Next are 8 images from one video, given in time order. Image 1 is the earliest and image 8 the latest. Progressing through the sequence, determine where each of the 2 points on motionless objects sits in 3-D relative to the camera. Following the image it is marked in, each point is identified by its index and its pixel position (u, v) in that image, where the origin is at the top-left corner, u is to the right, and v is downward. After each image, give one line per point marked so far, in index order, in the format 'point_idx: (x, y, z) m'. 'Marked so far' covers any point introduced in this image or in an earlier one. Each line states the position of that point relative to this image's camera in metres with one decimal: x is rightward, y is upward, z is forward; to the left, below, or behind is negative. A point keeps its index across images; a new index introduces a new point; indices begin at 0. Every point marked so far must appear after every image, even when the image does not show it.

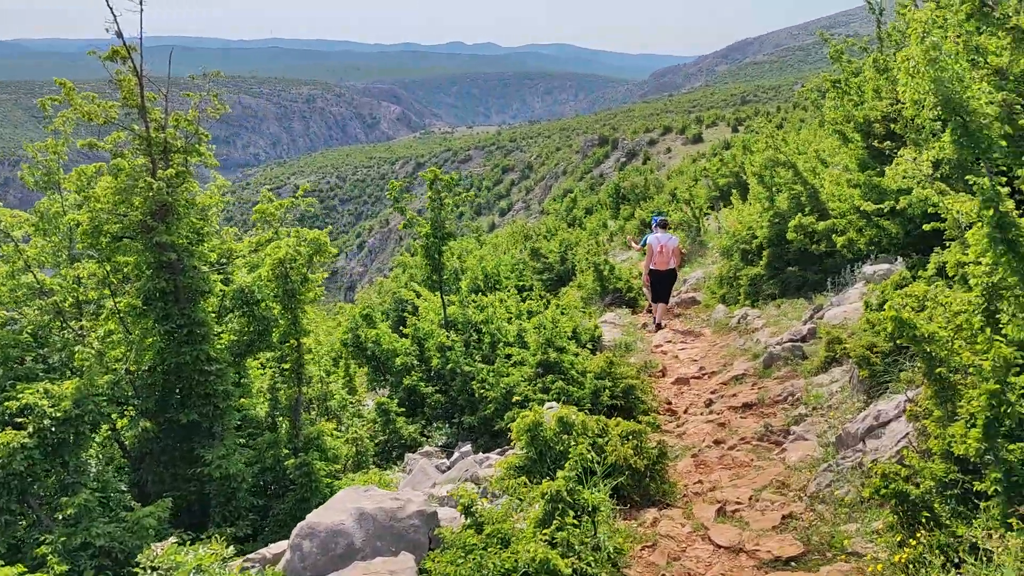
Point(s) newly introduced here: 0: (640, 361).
0: (+1.6, -0.9, +11.4) m
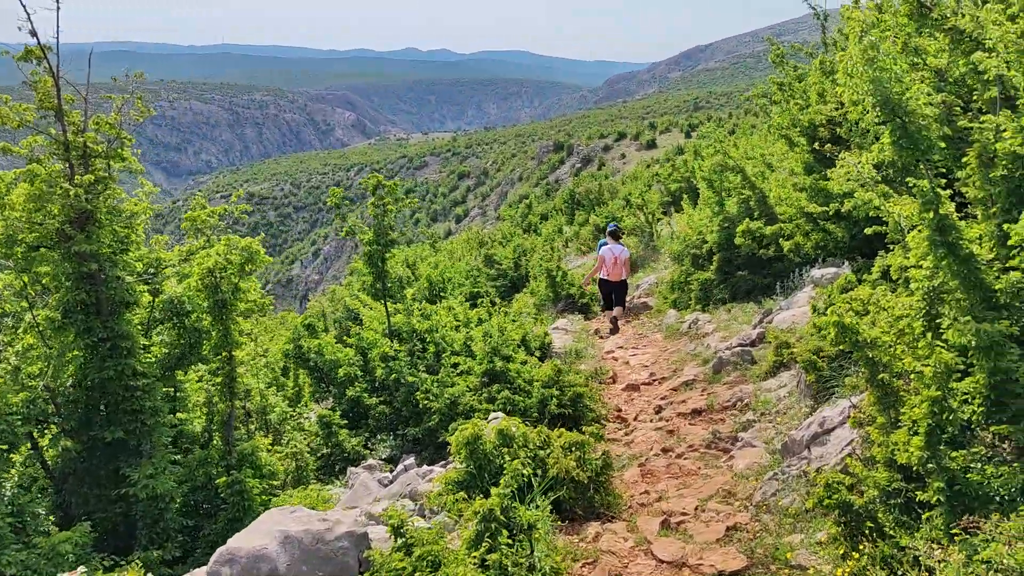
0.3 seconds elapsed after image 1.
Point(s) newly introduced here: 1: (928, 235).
0: (+1.0, -1.0, +11.3) m
1: (+1.9, +0.2, +4.0) m
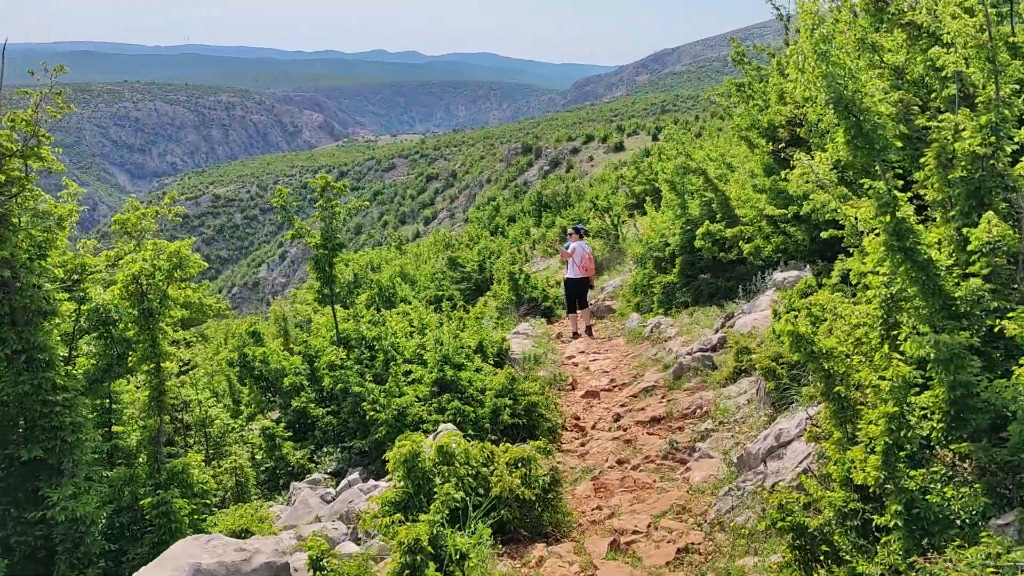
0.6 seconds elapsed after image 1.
0: (+0.4, -1.0, +11.0) m
1: (+1.6, +0.2, +3.8) m
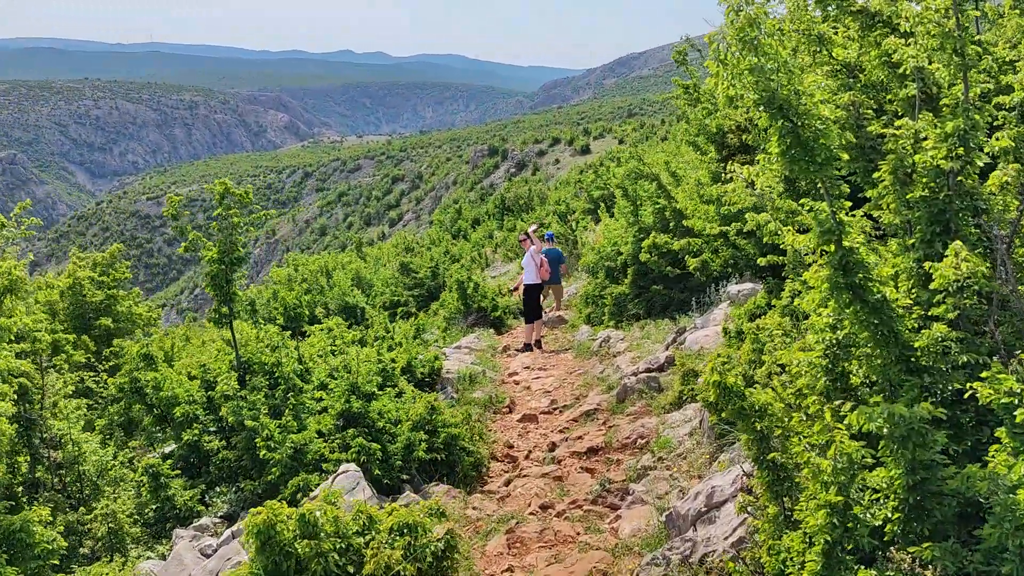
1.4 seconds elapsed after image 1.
0: (-0.3, -1.2, +10.2) m
1: (+1.1, 0.0, +3.1) m
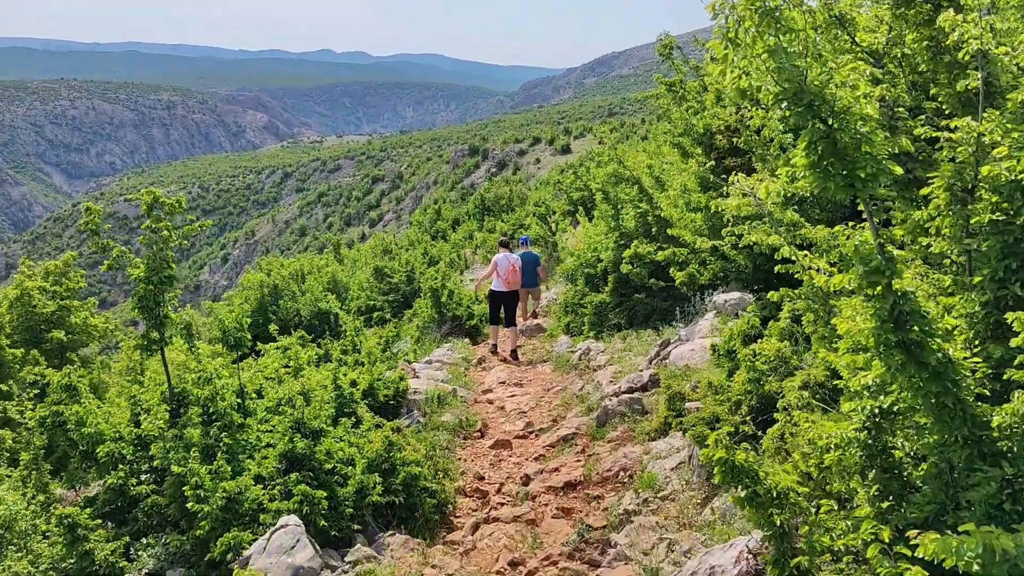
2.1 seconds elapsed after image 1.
0: (-0.6, -1.4, +9.5) m
1: (+0.9, -0.1, +2.3) m
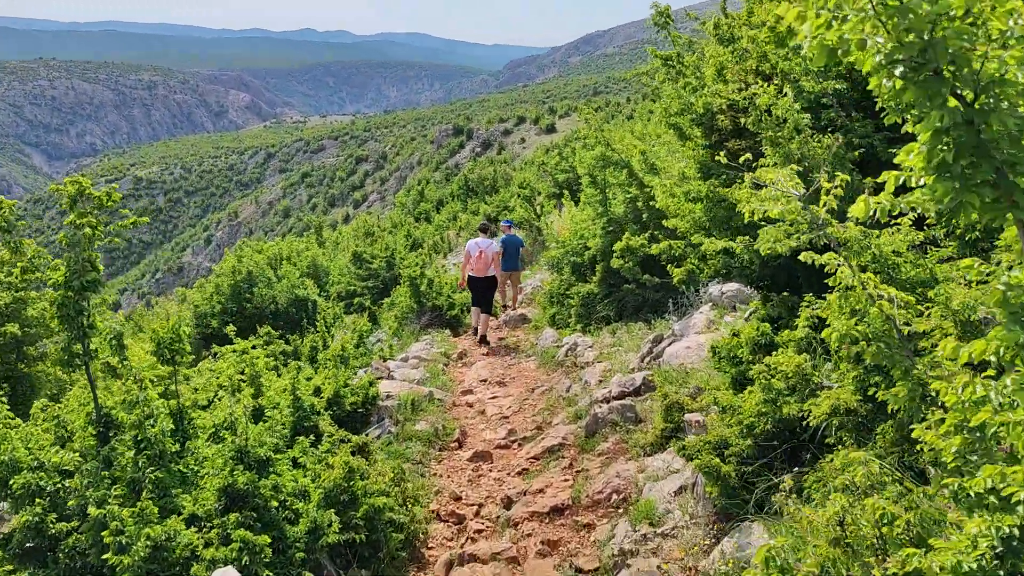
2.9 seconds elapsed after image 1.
0: (-0.8, -1.3, +8.6) m
1: (+0.8, -0.2, +1.5) m
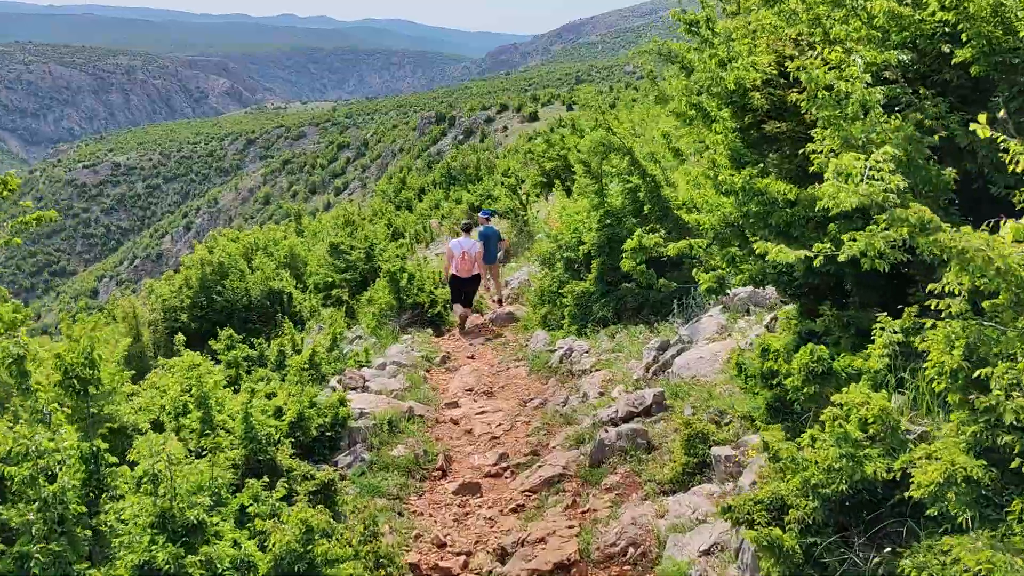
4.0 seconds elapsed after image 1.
0: (-0.9, -1.4, +7.5) m
1: (+0.9, -0.3, +0.4) m
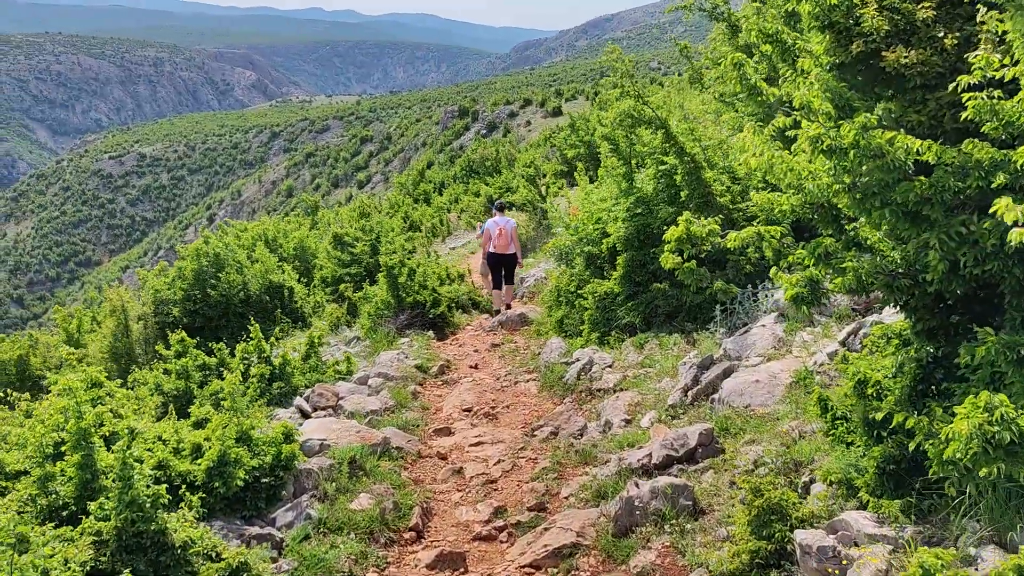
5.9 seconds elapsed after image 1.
0: (-0.9, -1.4, +5.7) m
1: (+0.8, -0.4, -1.5) m
